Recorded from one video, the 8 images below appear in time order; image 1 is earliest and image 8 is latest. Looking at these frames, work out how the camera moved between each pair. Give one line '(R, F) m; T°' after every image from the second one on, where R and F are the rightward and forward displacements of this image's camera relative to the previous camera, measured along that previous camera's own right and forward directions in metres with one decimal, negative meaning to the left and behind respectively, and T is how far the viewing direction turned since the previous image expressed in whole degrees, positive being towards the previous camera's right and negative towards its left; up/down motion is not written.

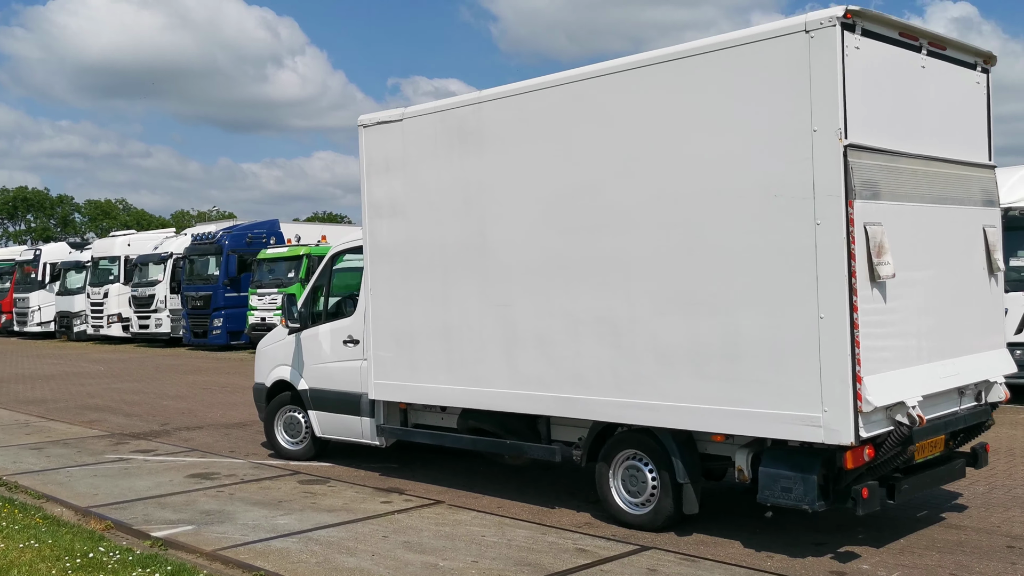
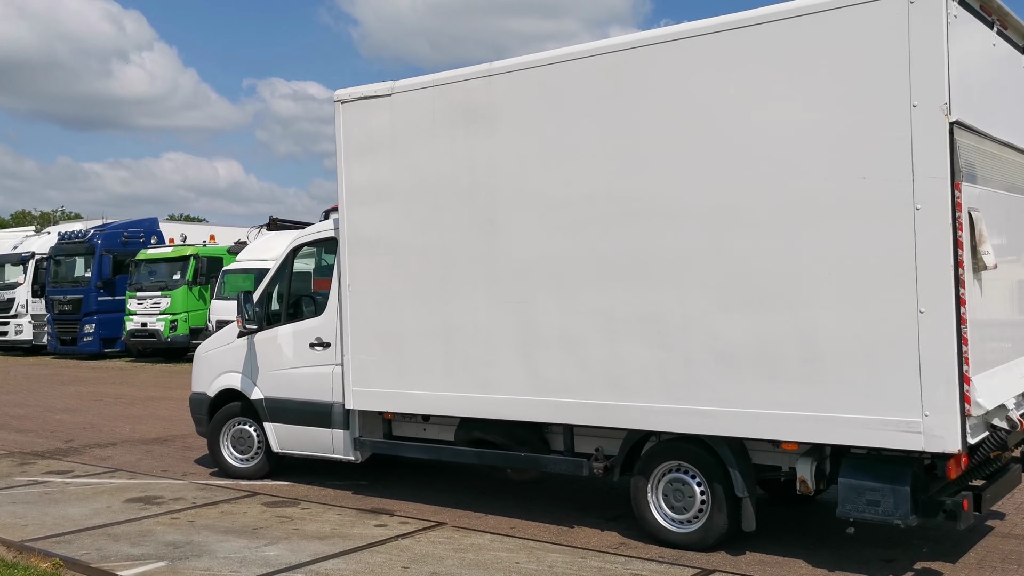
(-1.0, +0.8) m; +8°
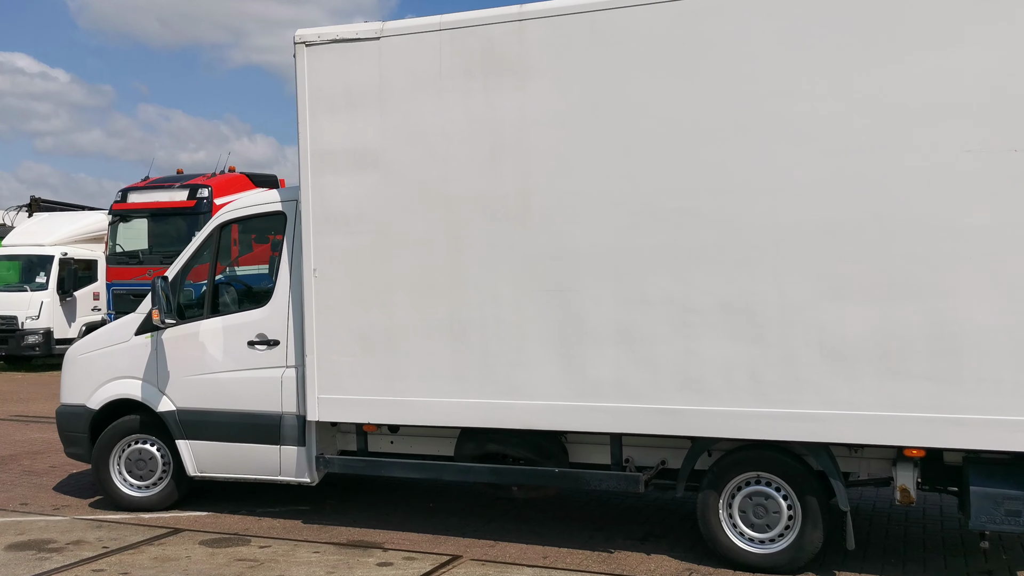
(-1.6, +1.3) m; +15°
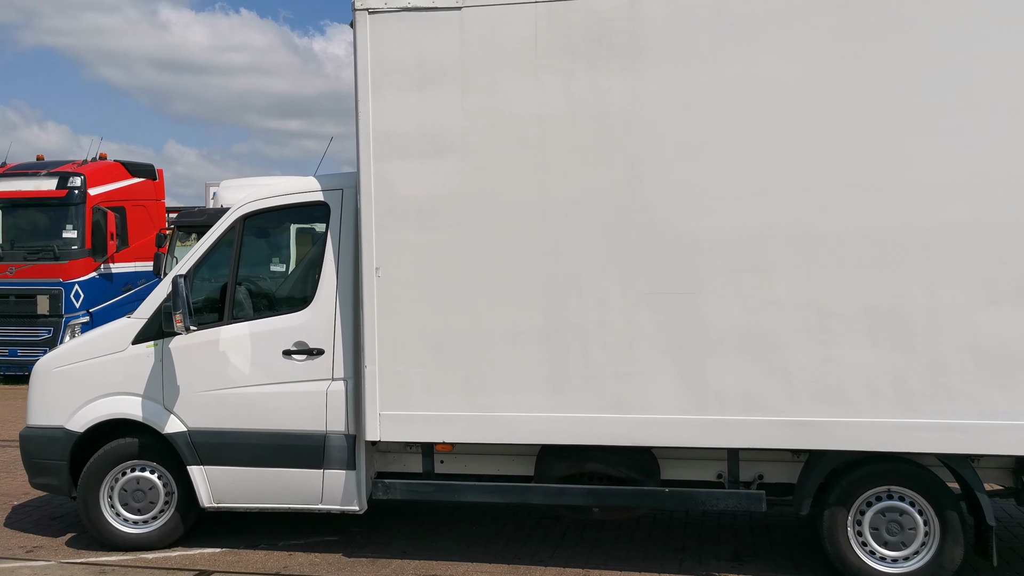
(-1.4, +0.7) m; +11°
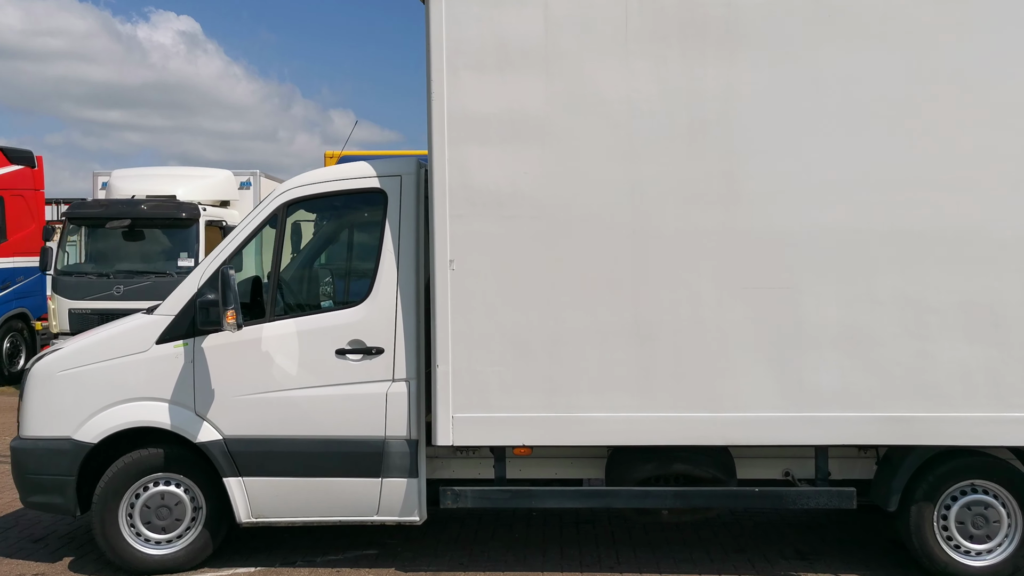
(-1.2, +0.4) m; +9°
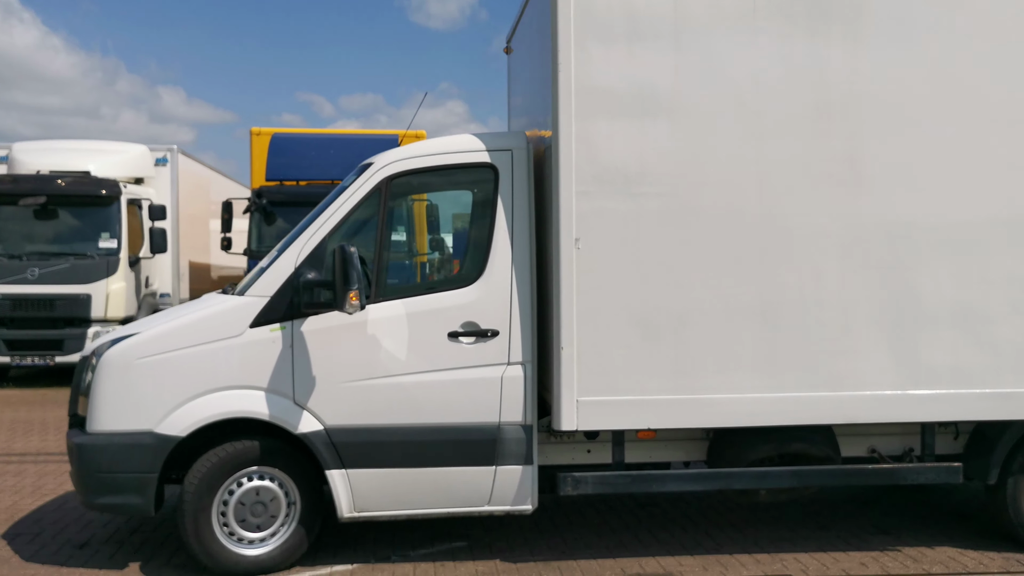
(-1.3, +0.3) m; +9°
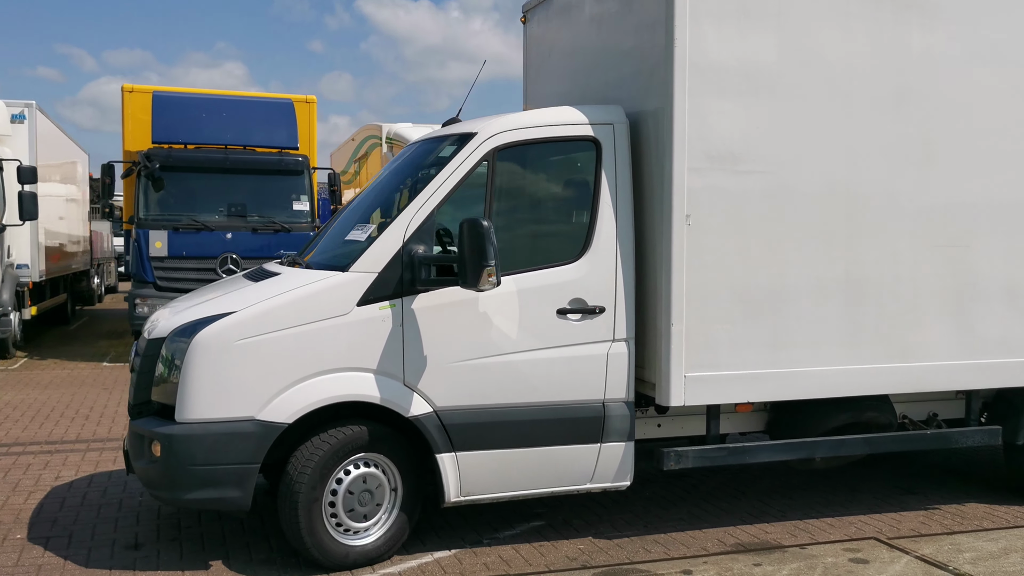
(-1.5, +0.3) m; +12°
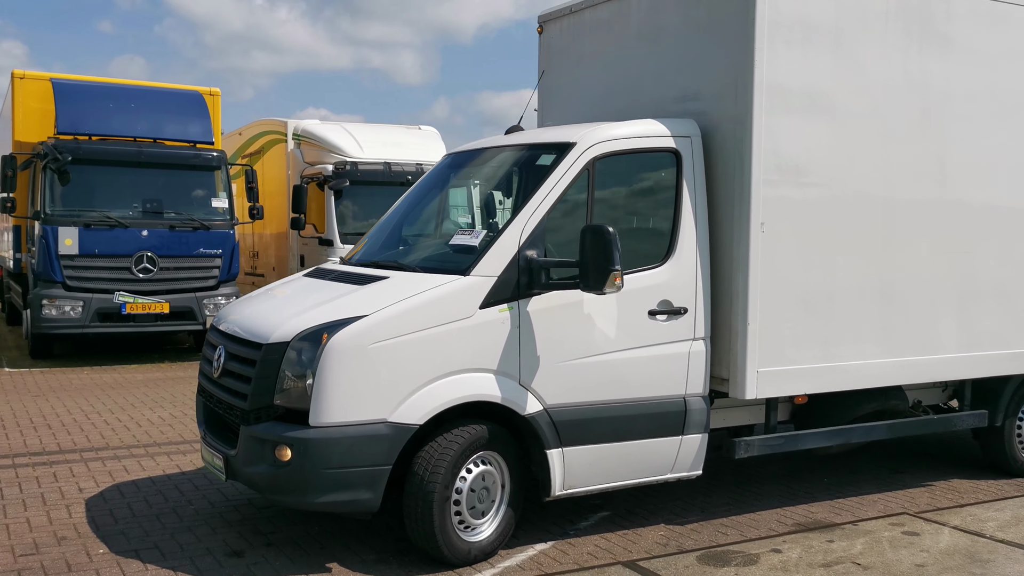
(-1.4, -0.1) m; +11°
